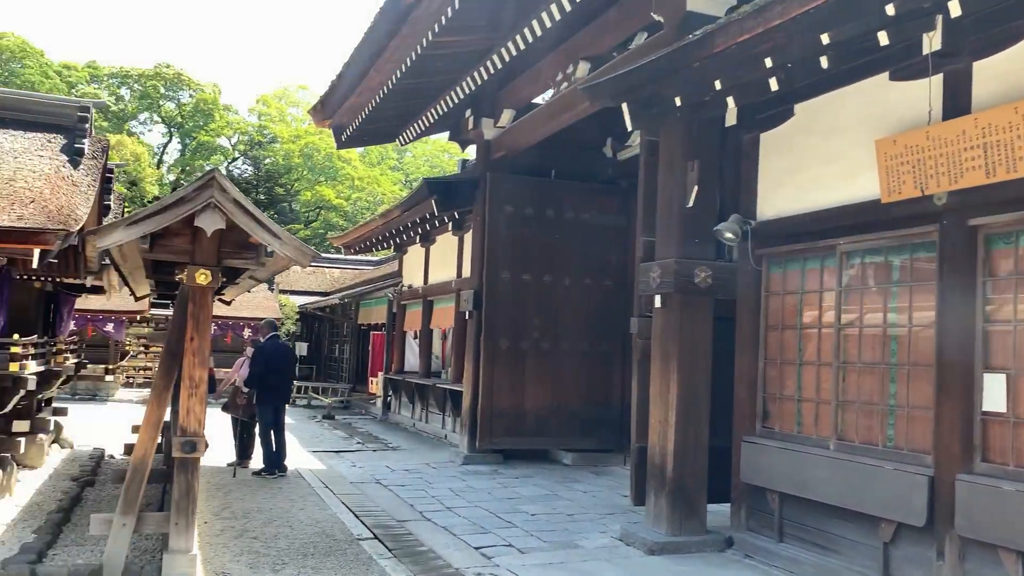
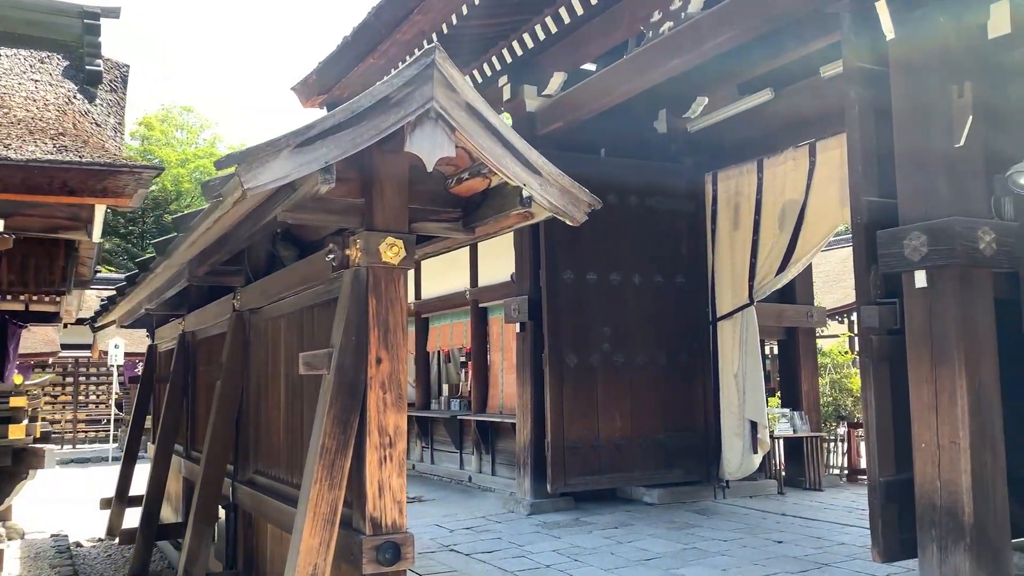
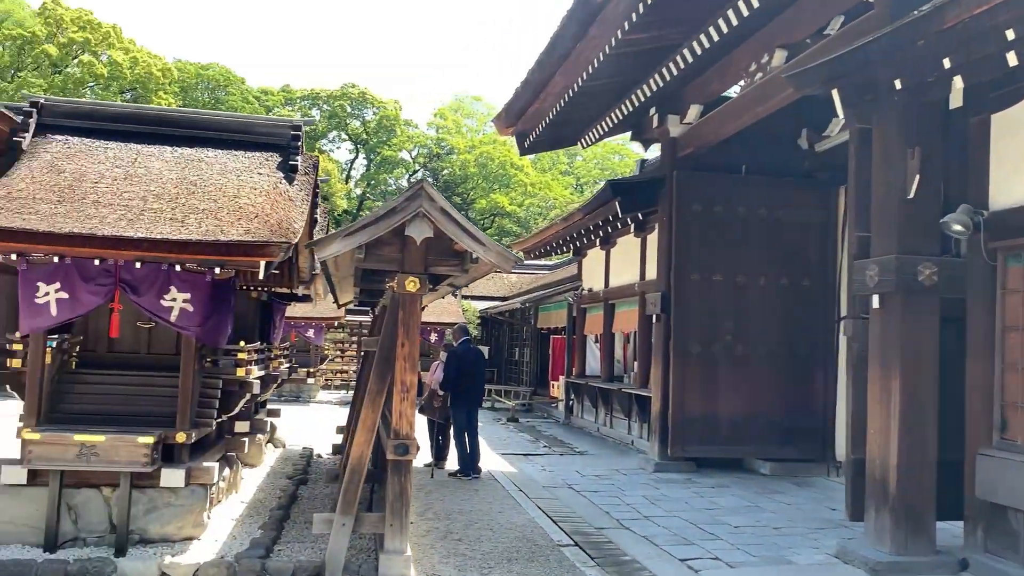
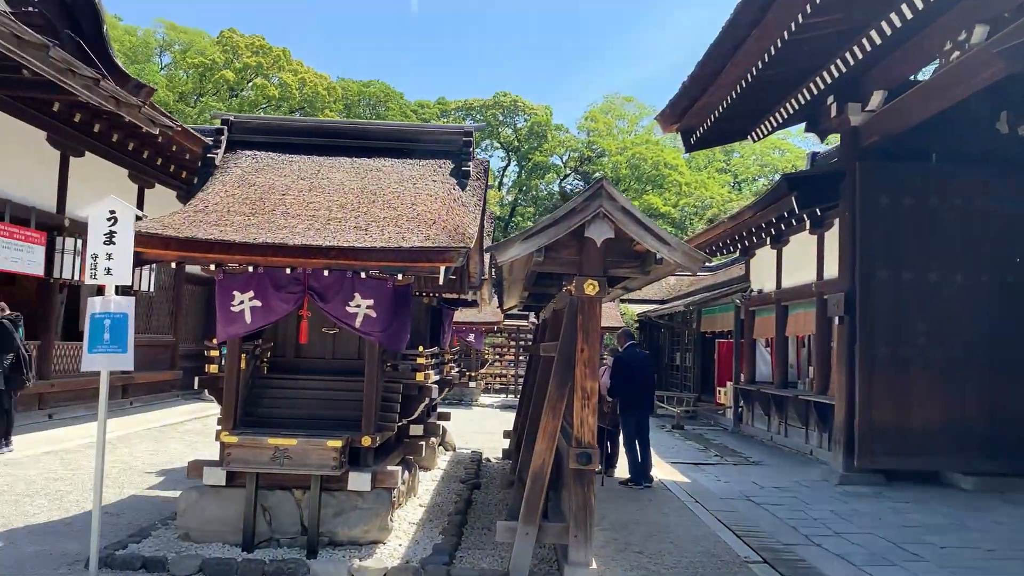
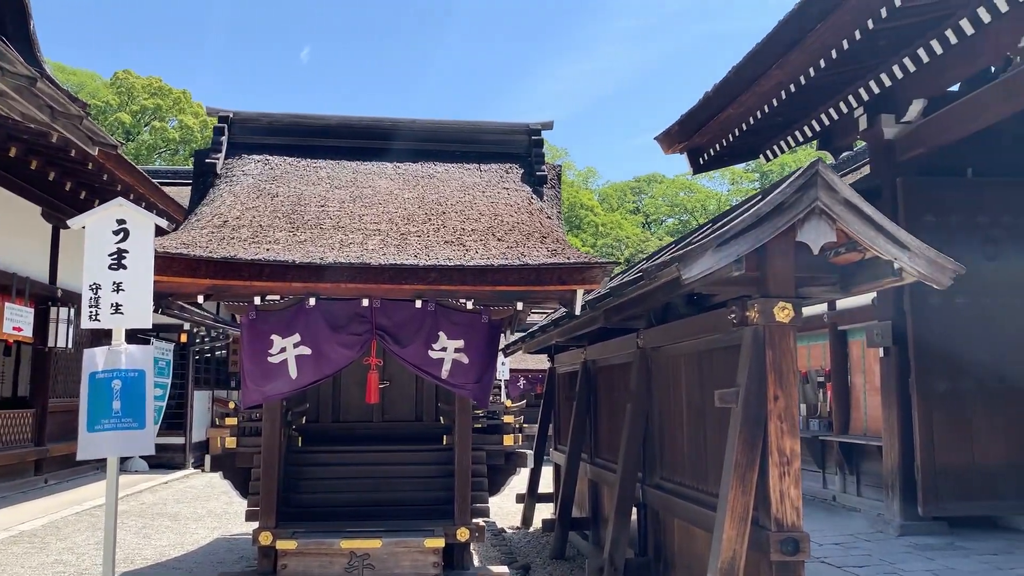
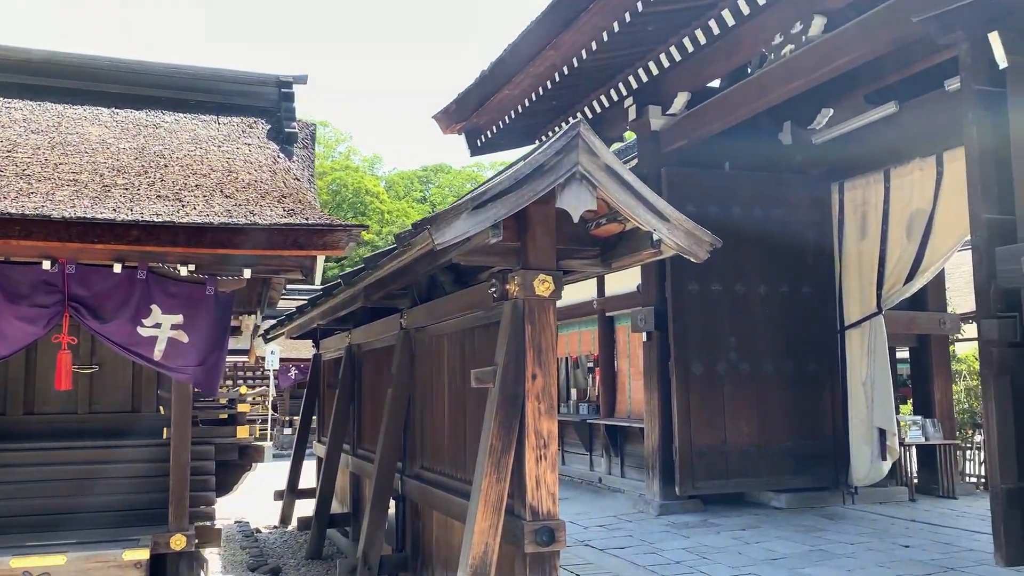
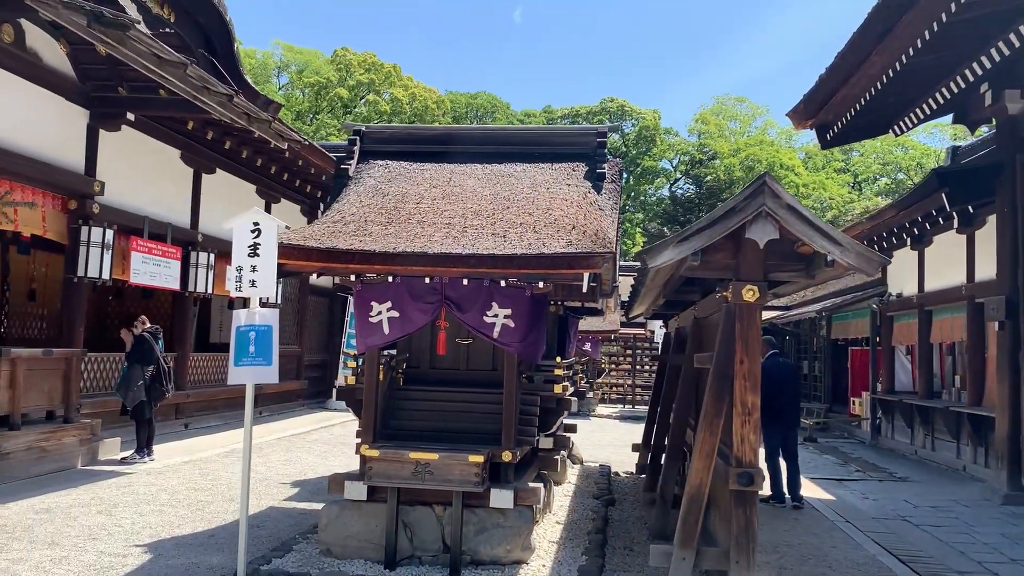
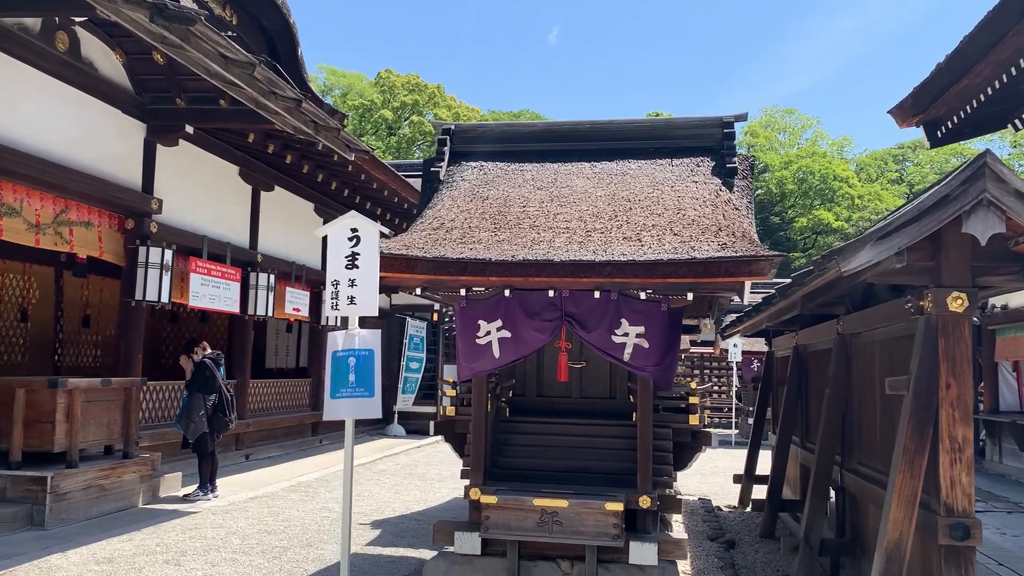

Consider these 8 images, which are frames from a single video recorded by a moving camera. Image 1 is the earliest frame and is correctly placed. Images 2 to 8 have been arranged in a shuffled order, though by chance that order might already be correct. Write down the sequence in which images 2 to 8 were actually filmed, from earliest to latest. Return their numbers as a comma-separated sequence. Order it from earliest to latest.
3, 4, 7, 8, 5, 6, 2
